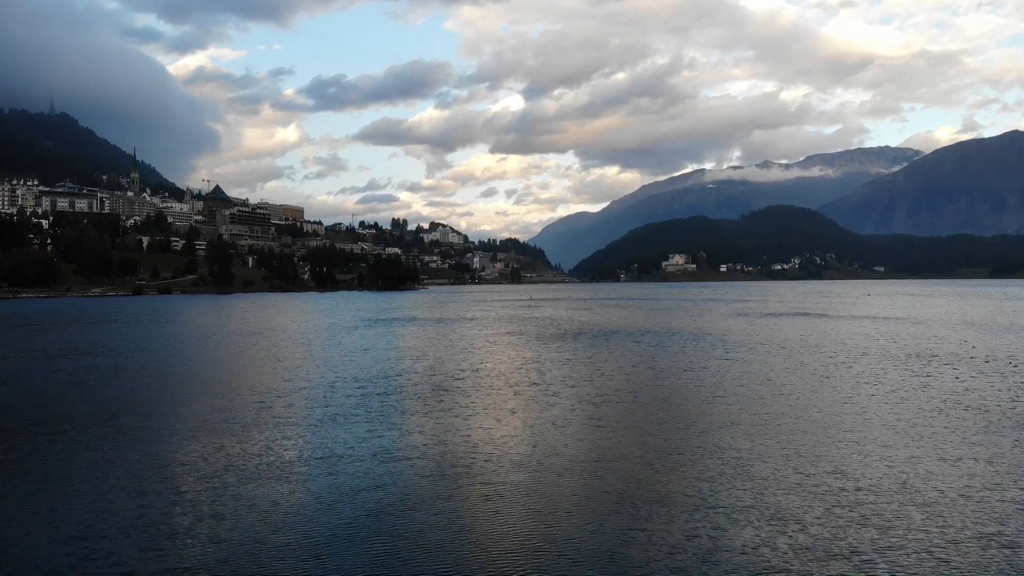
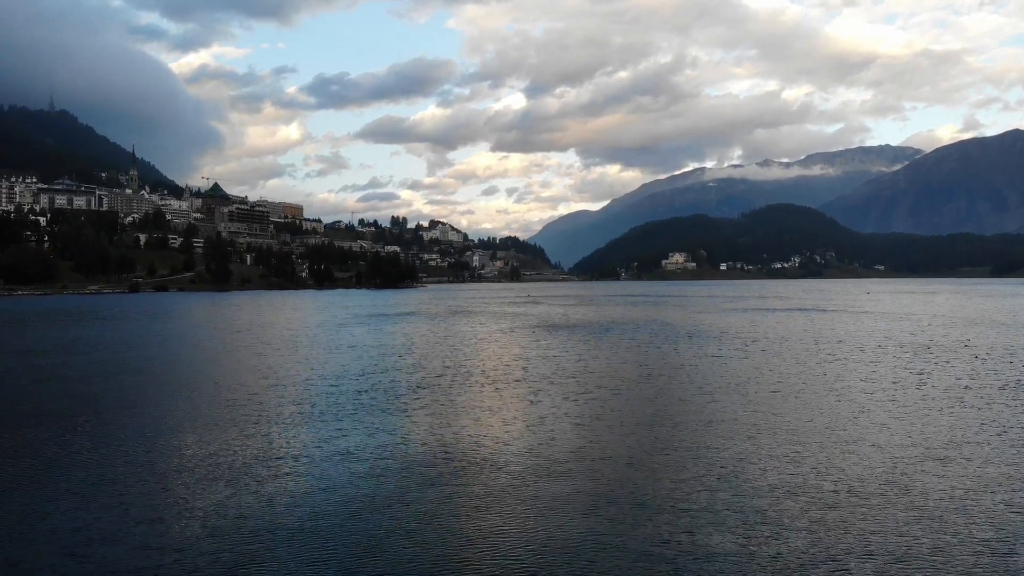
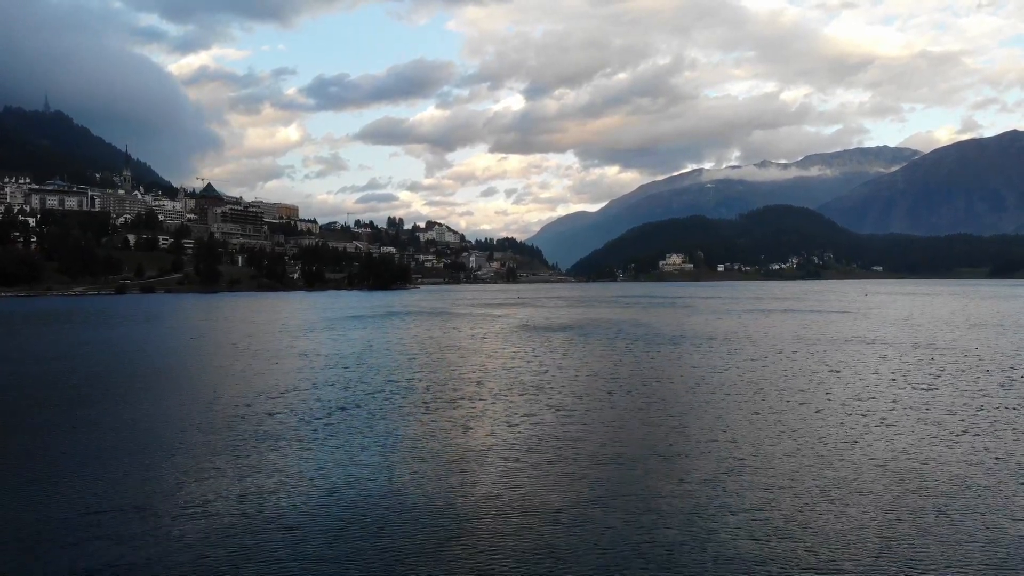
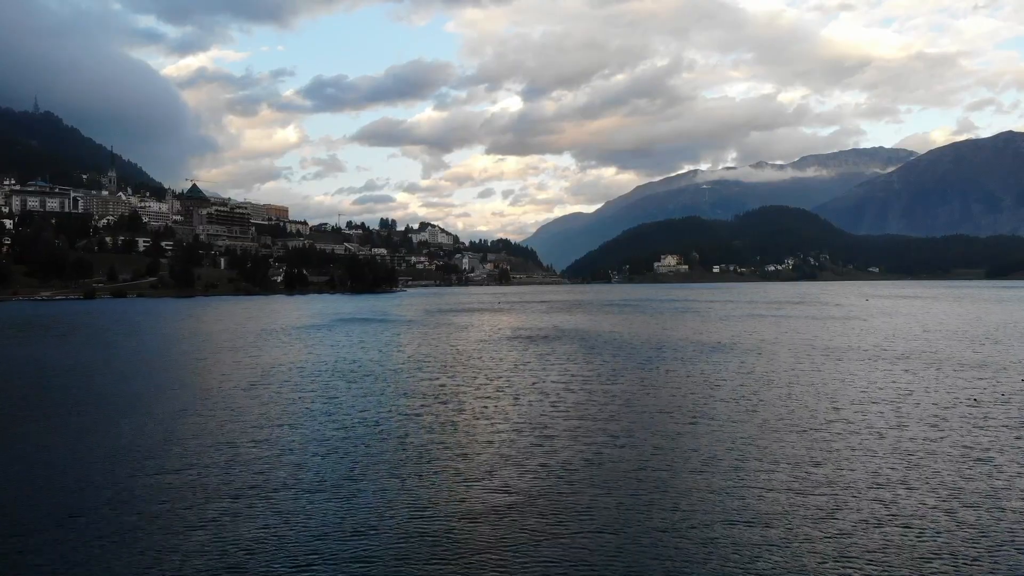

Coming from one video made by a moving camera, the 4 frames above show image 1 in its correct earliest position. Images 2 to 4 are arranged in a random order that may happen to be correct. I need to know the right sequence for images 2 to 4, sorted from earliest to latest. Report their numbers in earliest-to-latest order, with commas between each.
2, 3, 4
